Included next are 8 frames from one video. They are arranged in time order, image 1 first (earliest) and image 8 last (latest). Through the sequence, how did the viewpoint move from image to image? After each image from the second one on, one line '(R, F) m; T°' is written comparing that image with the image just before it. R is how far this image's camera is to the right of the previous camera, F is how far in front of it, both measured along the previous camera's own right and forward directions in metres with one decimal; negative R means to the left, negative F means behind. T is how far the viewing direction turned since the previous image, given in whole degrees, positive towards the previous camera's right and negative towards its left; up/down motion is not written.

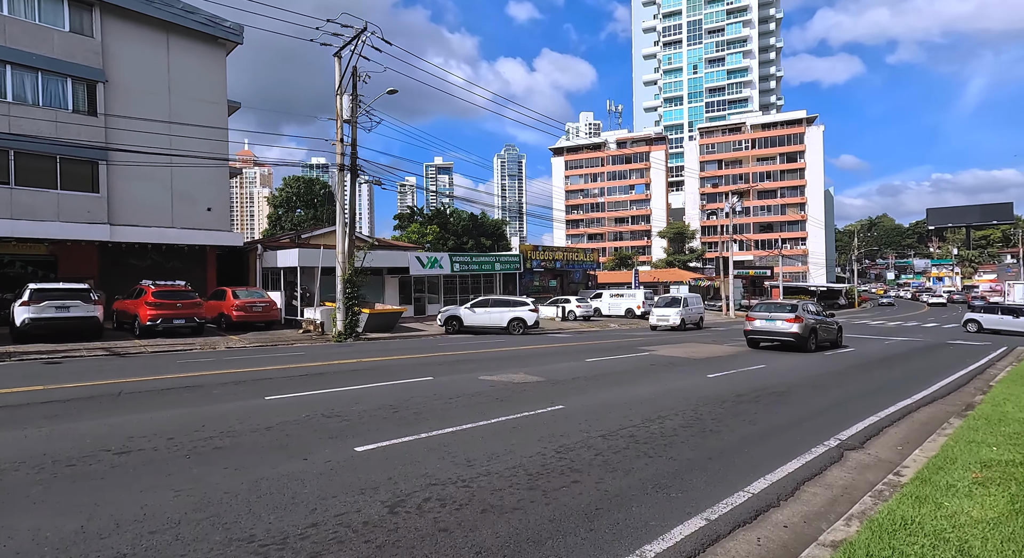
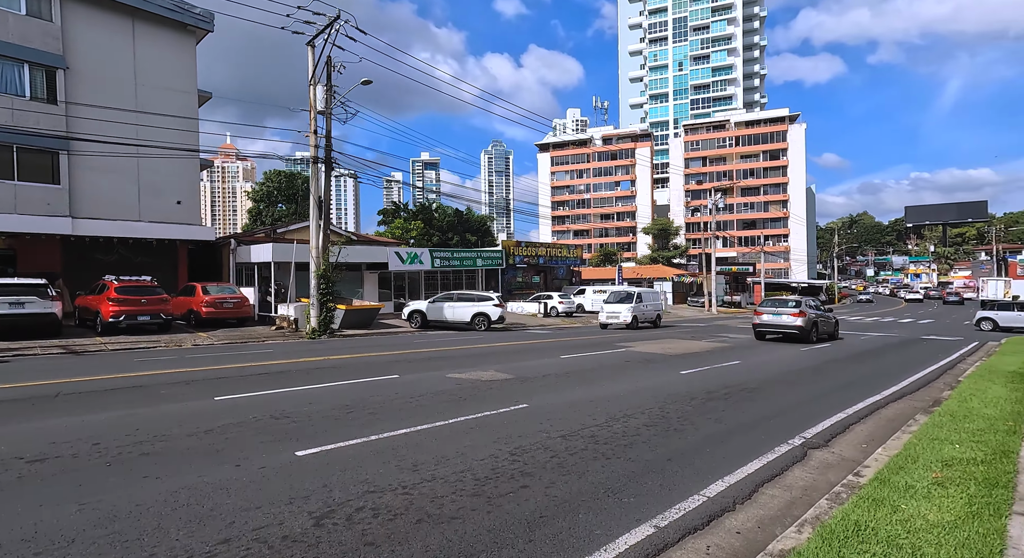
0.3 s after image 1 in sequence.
(+0.2, +0.2) m; +1°
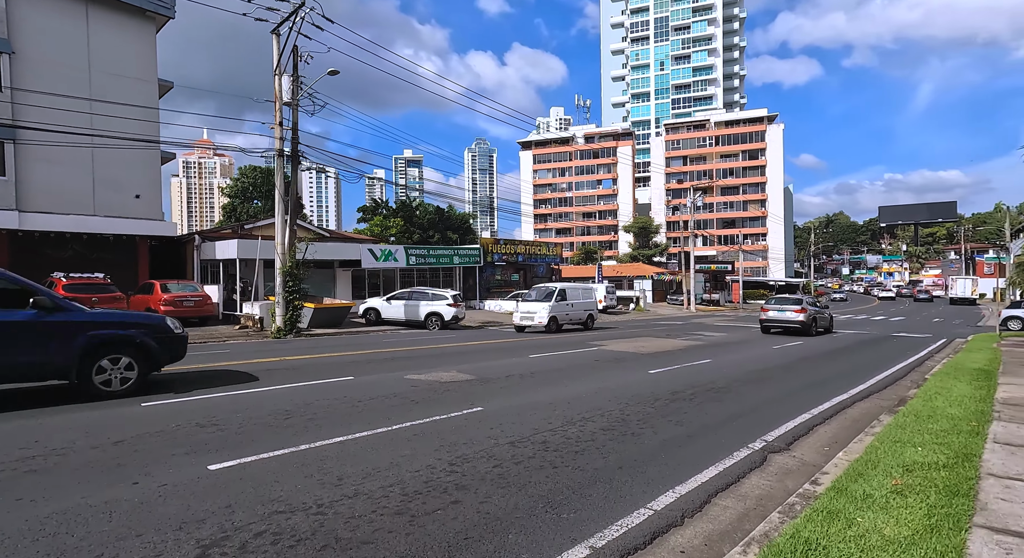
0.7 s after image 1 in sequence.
(+0.3, +0.3) m; +2°
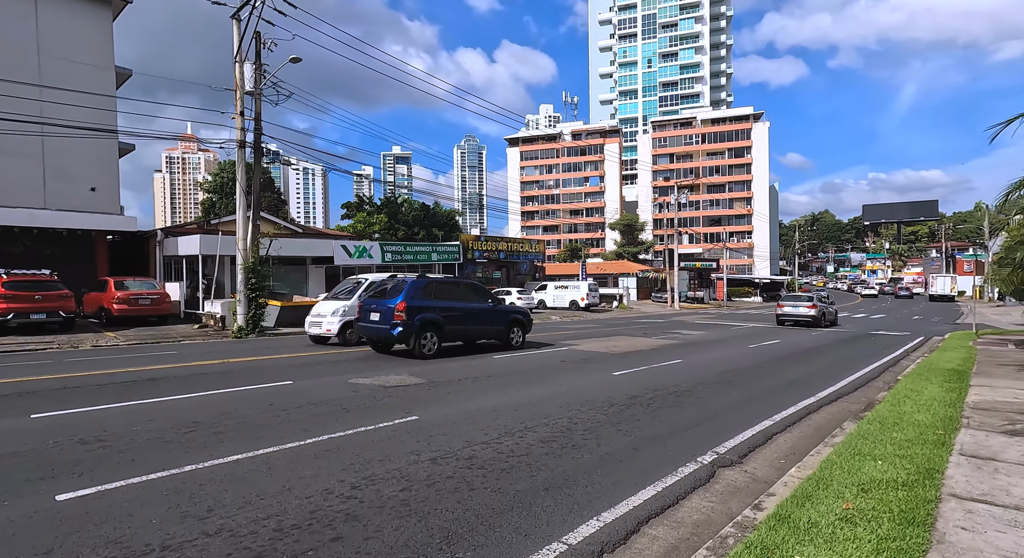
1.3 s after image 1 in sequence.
(+0.5, +0.5) m; +1°
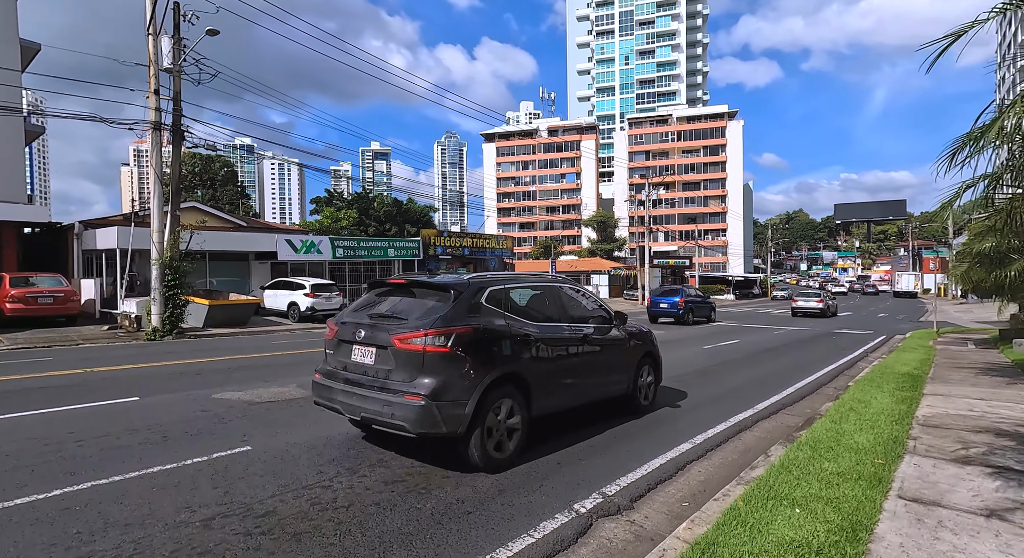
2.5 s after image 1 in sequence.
(+1.0, +1.1) m; +2°
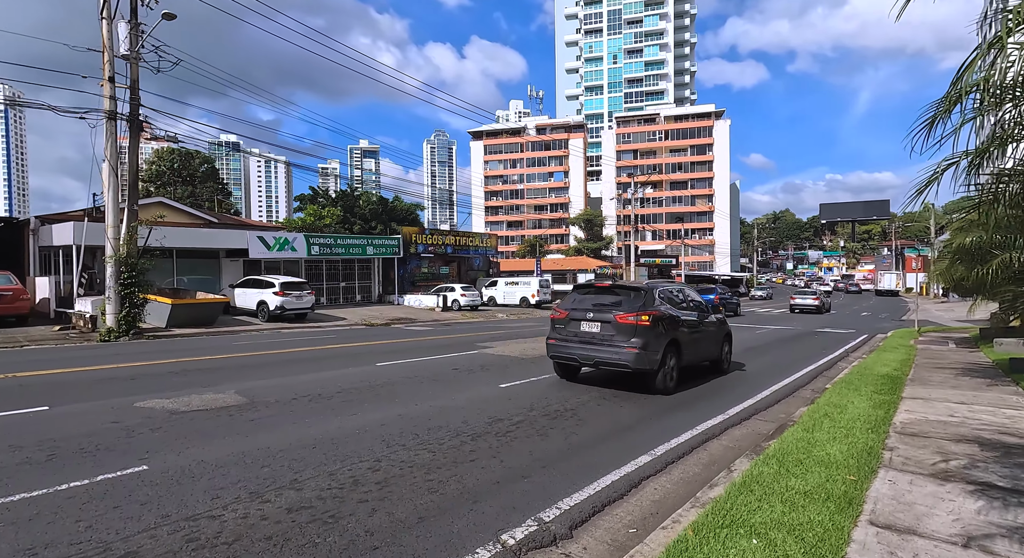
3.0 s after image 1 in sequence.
(+0.4, +0.5) m; +1°
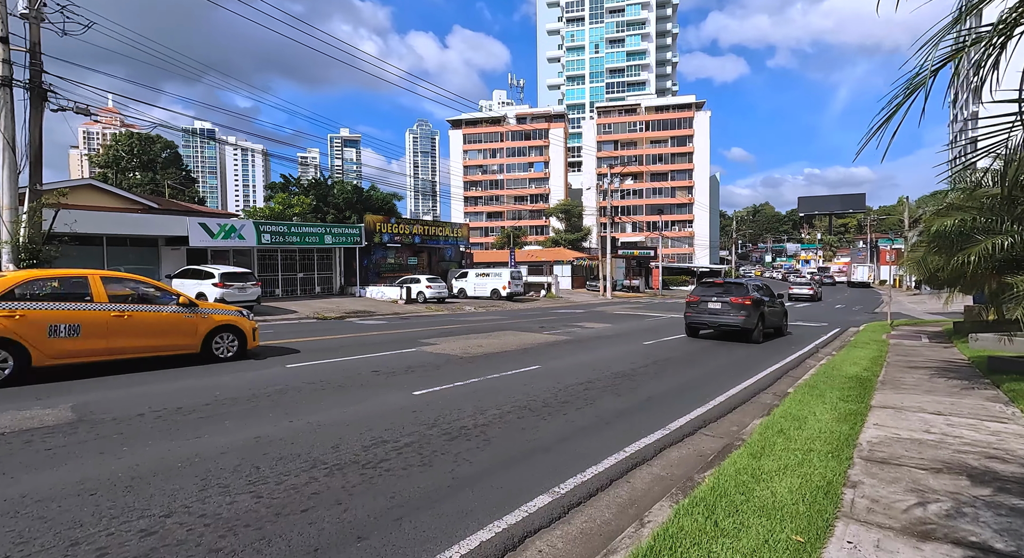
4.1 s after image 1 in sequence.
(+0.8, +1.2) m; +2°
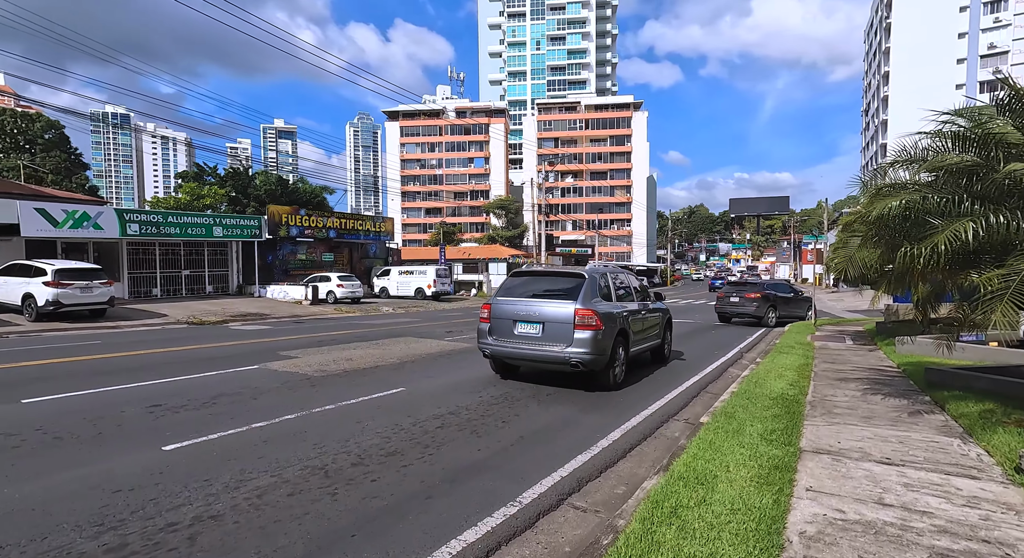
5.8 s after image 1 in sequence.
(+1.2, +2.2) m; +6°
